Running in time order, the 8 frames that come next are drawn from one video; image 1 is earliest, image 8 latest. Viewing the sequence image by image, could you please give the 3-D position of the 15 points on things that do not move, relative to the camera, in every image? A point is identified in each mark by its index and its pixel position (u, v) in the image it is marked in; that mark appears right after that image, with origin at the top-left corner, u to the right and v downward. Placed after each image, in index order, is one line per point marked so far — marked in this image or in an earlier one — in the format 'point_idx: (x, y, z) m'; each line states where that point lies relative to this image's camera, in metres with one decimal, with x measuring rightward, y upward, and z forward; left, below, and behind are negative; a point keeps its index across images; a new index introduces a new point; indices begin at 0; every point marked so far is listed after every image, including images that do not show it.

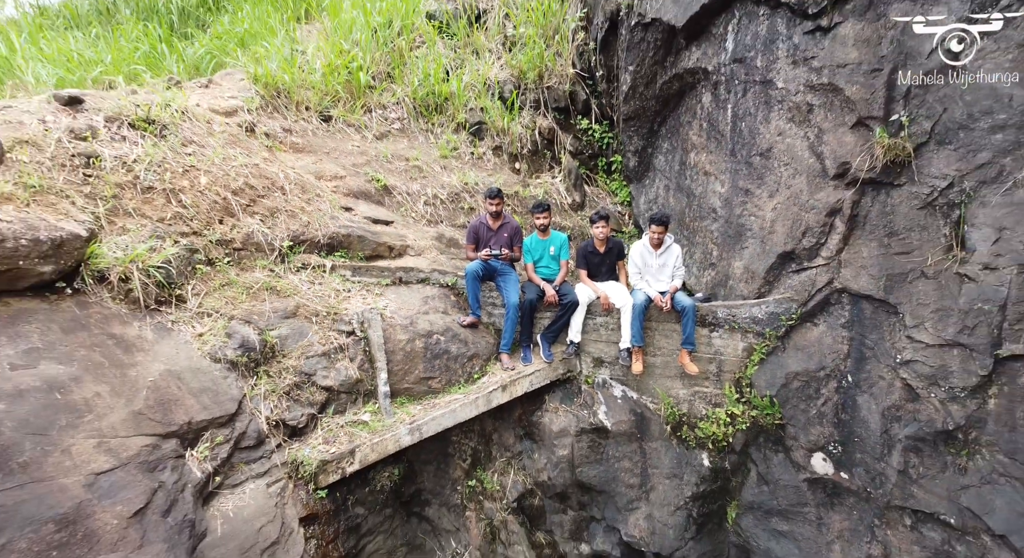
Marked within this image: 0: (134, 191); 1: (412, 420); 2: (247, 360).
0: (-1.8, +0.4, +2.8) m
1: (-0.5, -0.7, +3.1) m
2: (-1.2, -0.4, +2.7) m
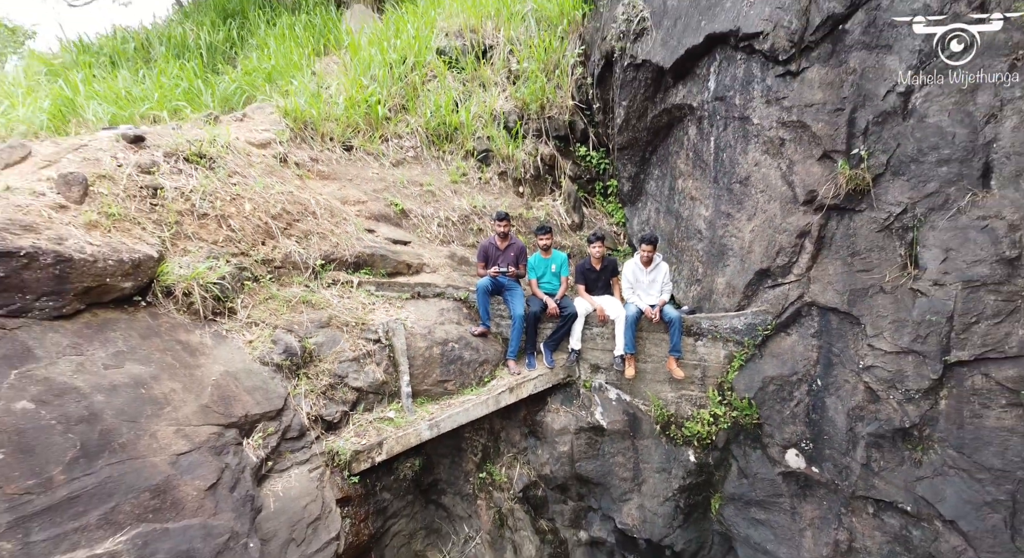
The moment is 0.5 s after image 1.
0: (-1.7, +0.3, +3.2) m
1: (-0.5, -0.8, +3.5) m
2: (-1.2, -0.5, +3.1) m
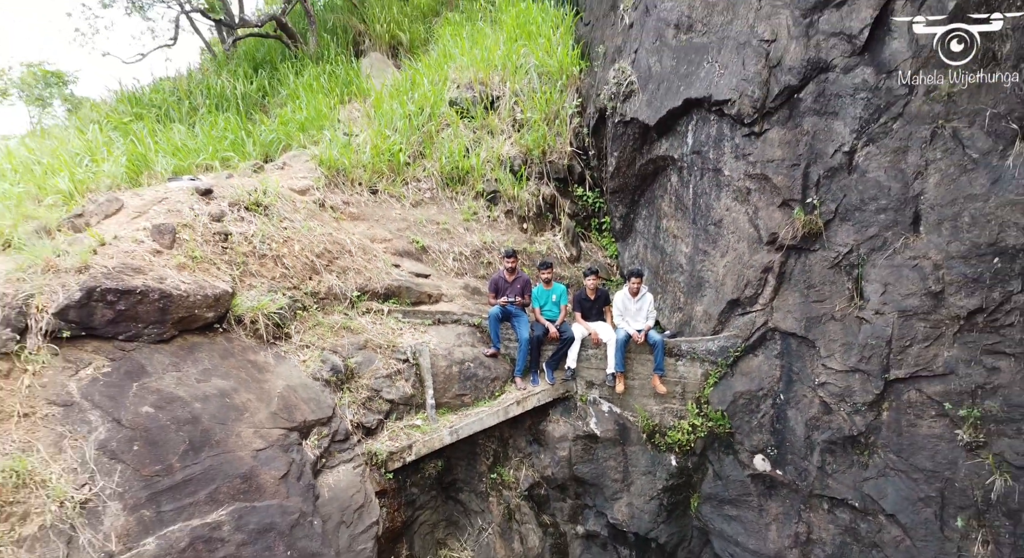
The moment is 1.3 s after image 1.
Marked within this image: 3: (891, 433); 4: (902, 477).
0: (-1.7, +0.1, +3.9) m
1: (-0.4, -1.0, +4.1) m
2: (-1.1, -0.6, +3.7) m
3: (+2.6, -1.0, +3.9) m
4: (+2.6, -1.3, +3.8) m
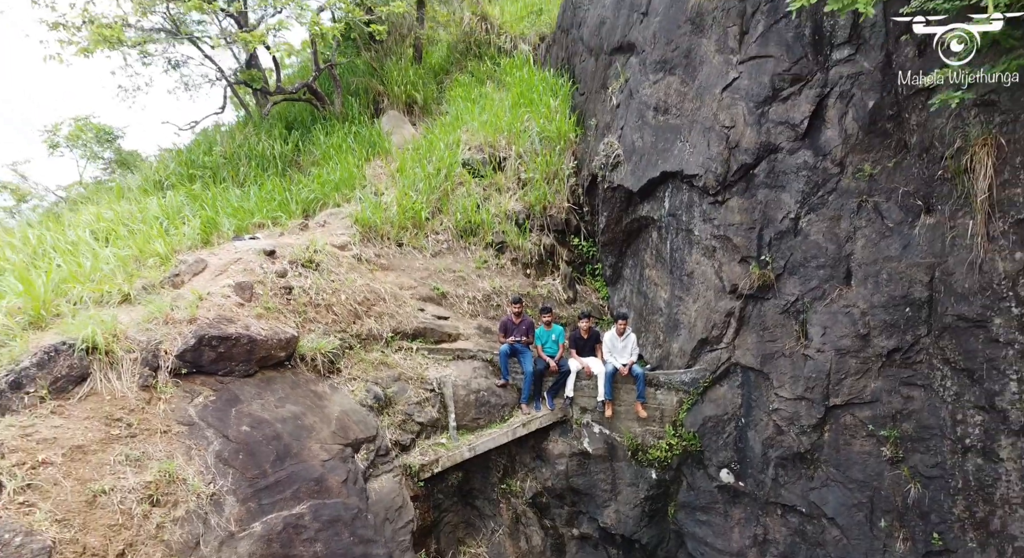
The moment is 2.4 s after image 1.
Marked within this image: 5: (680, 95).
0: (-1.6, -0.2, +4.8) m
1: (-0.4, -1.4, +4.9) m
2: (-1.1, -1.0, +4.6) m
3: (+2.6, -1.4, +4.7) m
4: (+2.7, -1.7, +4.7) m
5: (+1.7, +1.8, +5.8) m
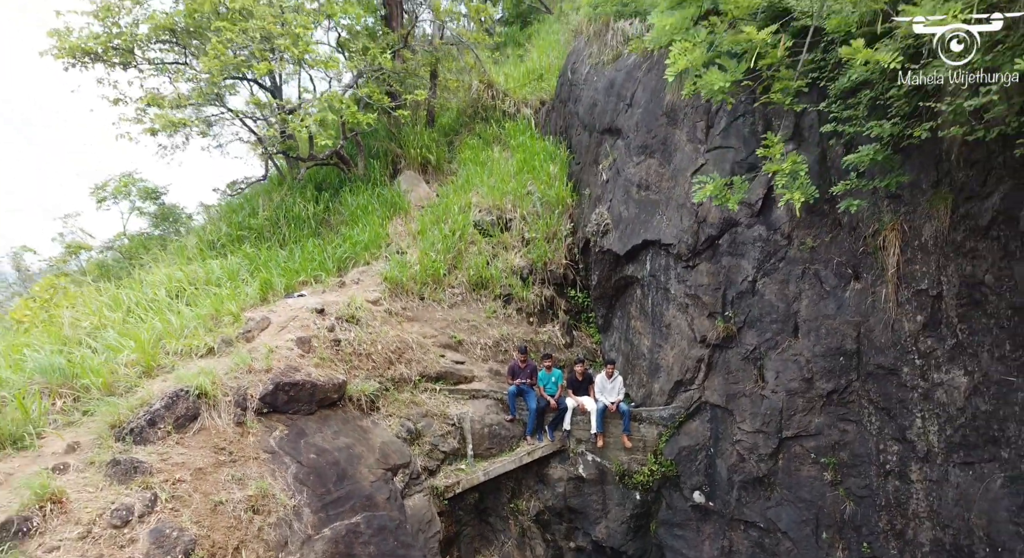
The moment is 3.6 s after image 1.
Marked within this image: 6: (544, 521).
0: (-1.6, -0.8, +5.8) m
1: (-0.3, -1.9, +5.9) m
2: (-1.0, -1.5, +5.6) m
3: (+2.7, -1.9, +5.7) m
4: (+2.7, -2.2, +5.6) m
5: (+1.8, +1.3, +6.9) m
6: (+0.4, -2.7, +6.4) m
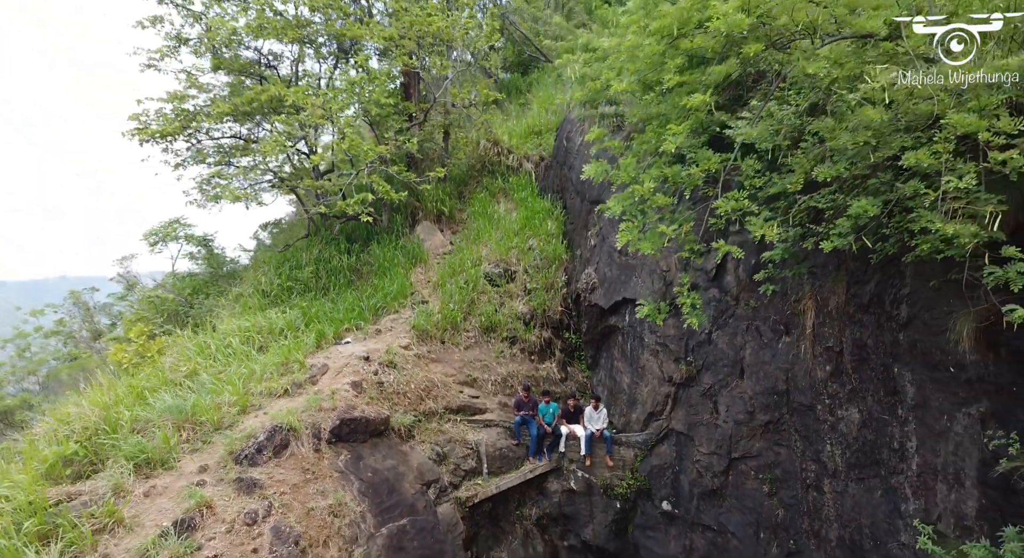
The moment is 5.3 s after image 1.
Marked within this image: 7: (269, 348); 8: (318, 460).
0: (-1.5, -1.5, +7.4) m
1: (-0.2, -2.7, +7.5) m
2: (-0.9, -2.2, +7.2) m
3: (+2.8, -2.6, +7.2) m
4: (+2.8, -2.9, +7.2) m
5: (+1.8, +0.5, +8.5) m
6: (+0.4, -3.4, +8.0) m
7: (-3.3, -0.9, +7.8) m
8: (-2.0, -1.9, +6.0) m
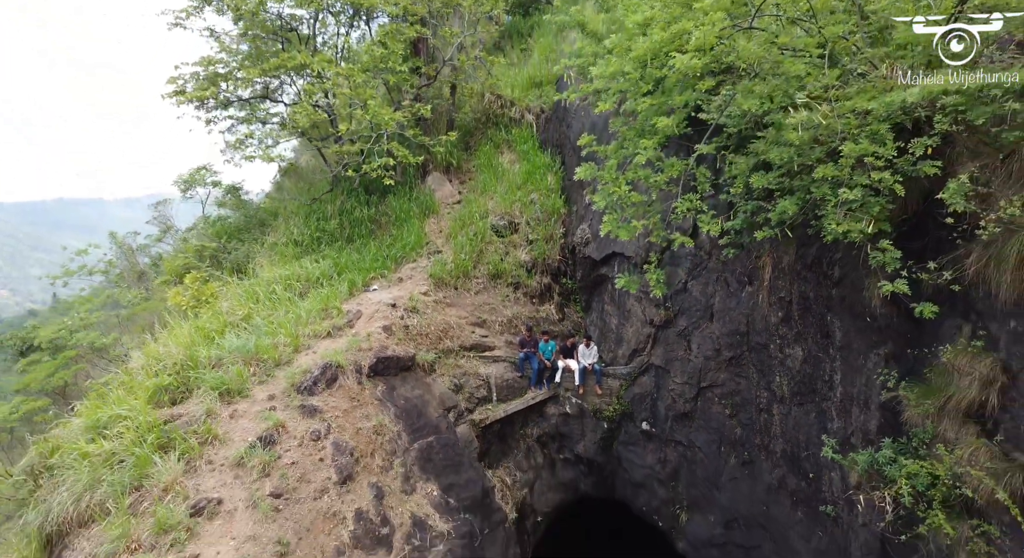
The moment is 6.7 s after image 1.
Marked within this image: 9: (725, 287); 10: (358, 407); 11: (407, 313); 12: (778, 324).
0: (-1.4, -0.9, +8.7) m
1: (-0.1, -2.0, +9.0) m
2: (-0.8, -1.6, +8.6) m
3: (+2.8, -2.0, +8.7) m
4: (+2.9, -2.3, +8.7) m
5: (+1.9, +1.3, +9.6) m
6: (+0.5, -2.7, +9.5) m
7: (-3.3, -0.3, +9.1) m
8: (-2.0, -1.4, +7.4) m
9: (+3.1, -0.1, +8.3) m
10: (-1.9, -1.6, +7.2) m
11: (-1.7, -0.5, +8.9) m
12: (+3.5, -0.6, +7.6) m
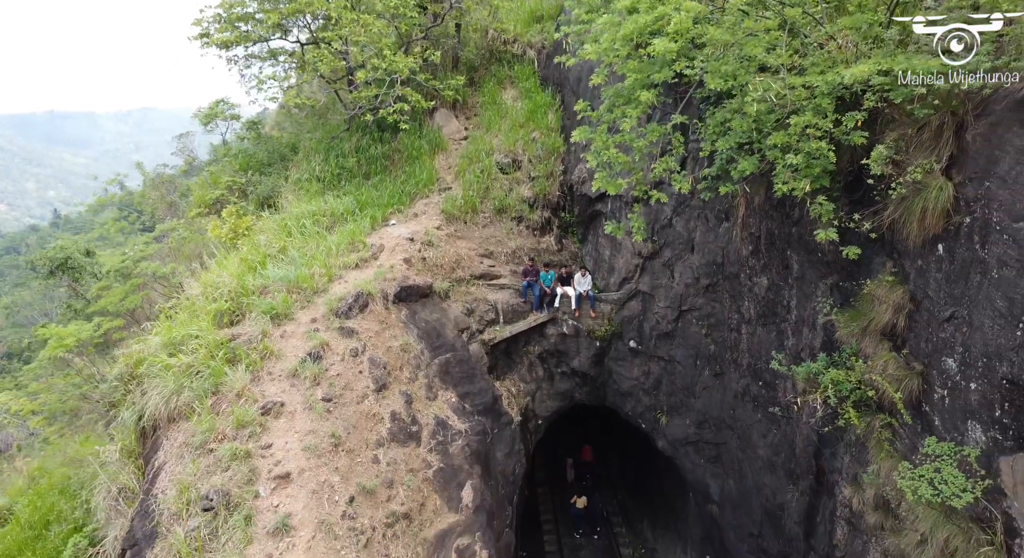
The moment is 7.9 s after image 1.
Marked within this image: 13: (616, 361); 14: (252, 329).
0: (-1.3, +0.2, +9.9) m
1: (0.0, -0.9, +10.3) m
2: (-0.8, -0.6, +9.9) m
3: (+2.9, -0.9, +10.1) m
4: (+3.0, -1.2, +10.1) m
5: (+2.0, +2.5, +10.5) m
6: (+0.6, -1.5, +11.0) m
7: (-3.2, +0.9, +10.2) m
8: (-1.9, -0.5, +8.7) m
9: (+3.2, +0.9, +9.4) m
10: (-1.9, -0.7, +8.5) m
11: (-1.6, +0.6, +10.0) m
12: (+3.6, +0.3, +8.8) m
13: (+2.0, -1.6, +10.7) m
14: (-3.7, -0.7, +8.1) m
